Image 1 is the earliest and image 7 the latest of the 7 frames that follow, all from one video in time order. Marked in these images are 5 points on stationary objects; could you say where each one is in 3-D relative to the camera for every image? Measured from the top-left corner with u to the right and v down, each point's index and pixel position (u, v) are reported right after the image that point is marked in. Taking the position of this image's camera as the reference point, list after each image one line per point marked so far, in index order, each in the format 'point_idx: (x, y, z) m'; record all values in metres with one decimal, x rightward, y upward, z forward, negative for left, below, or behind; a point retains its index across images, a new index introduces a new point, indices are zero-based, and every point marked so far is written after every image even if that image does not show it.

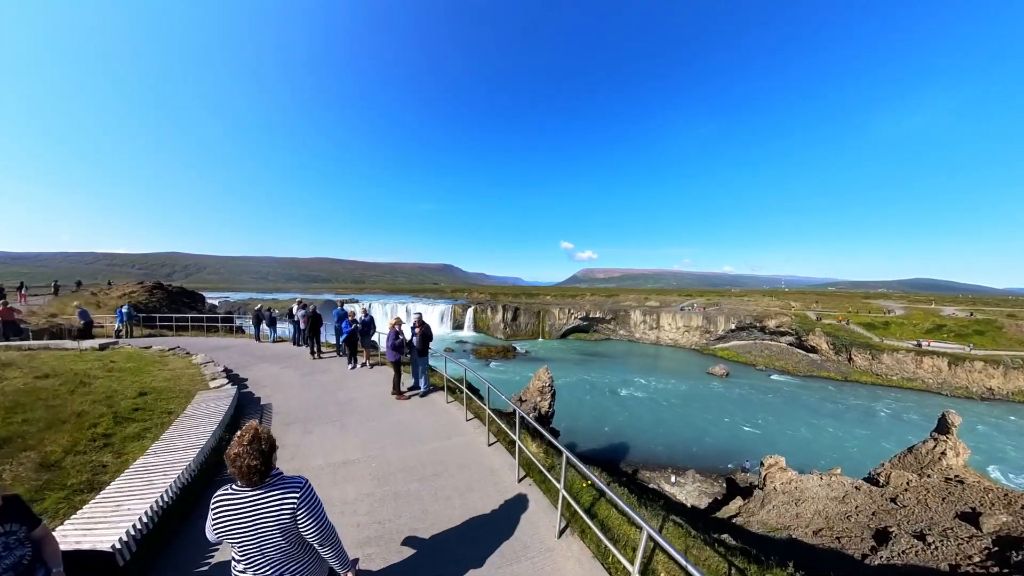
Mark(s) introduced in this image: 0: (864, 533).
0: (+9.6, -6.4, +9.7) m
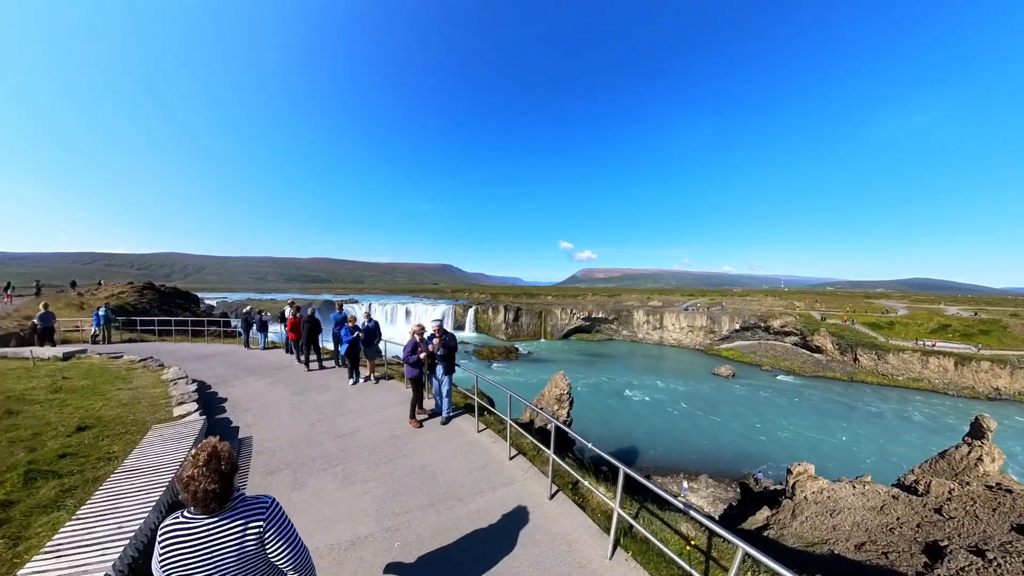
0: (+10.0, -6.4, +9.0) m
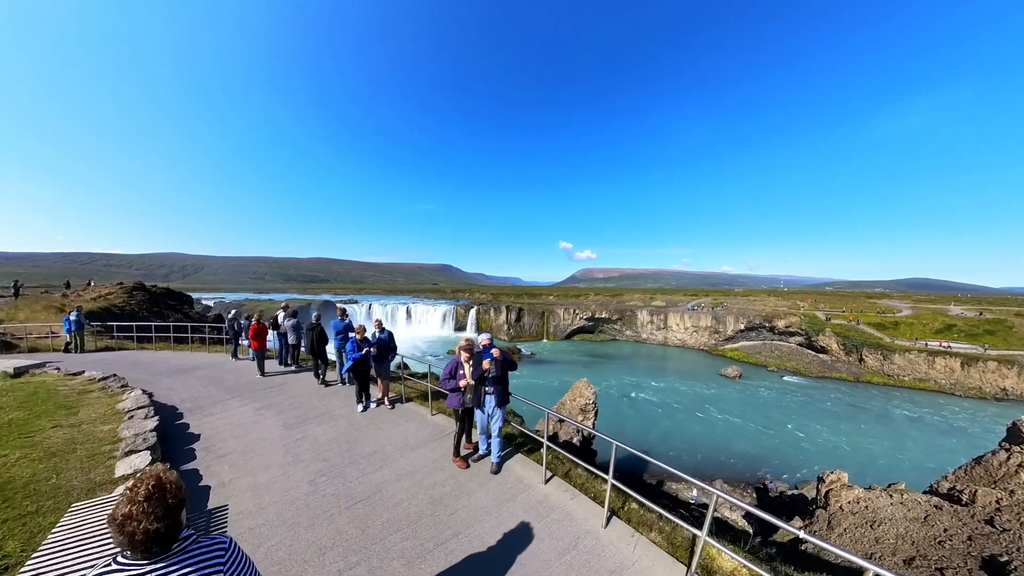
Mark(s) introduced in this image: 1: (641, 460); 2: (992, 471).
0: (+10.4, -6.4, +8.3) m
1: (+6.4, -8.4, +17.9) m
2: (+16.3, -6.3, +12.2) m
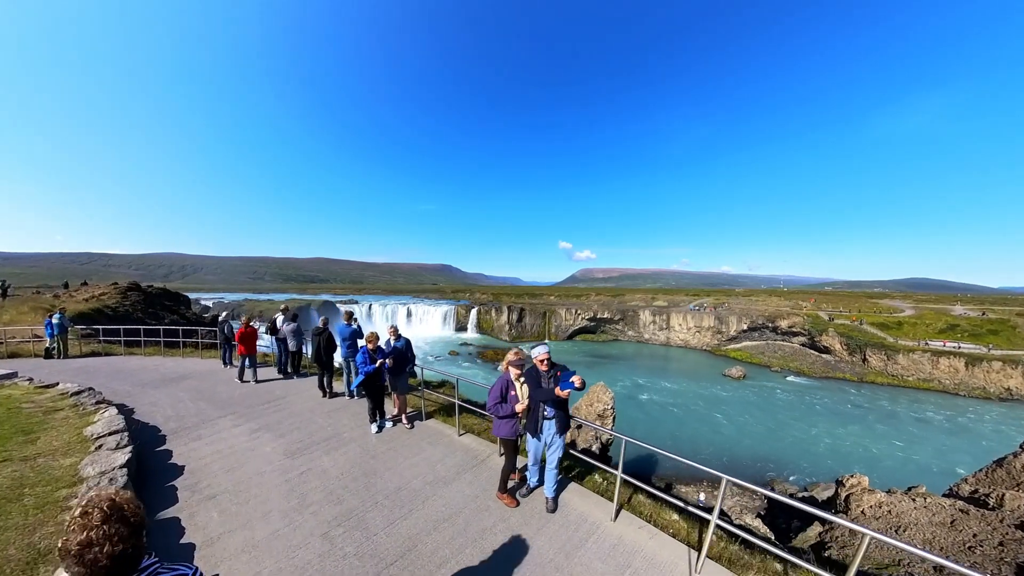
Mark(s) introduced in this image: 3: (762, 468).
0: (+10.7, -6.4, +7.9) m
1: (+6.6, -8.4, +17.5) m
2: (+16.6, -6.3, +11.8) m
3: (+13.8, -9.9, +19.9) m
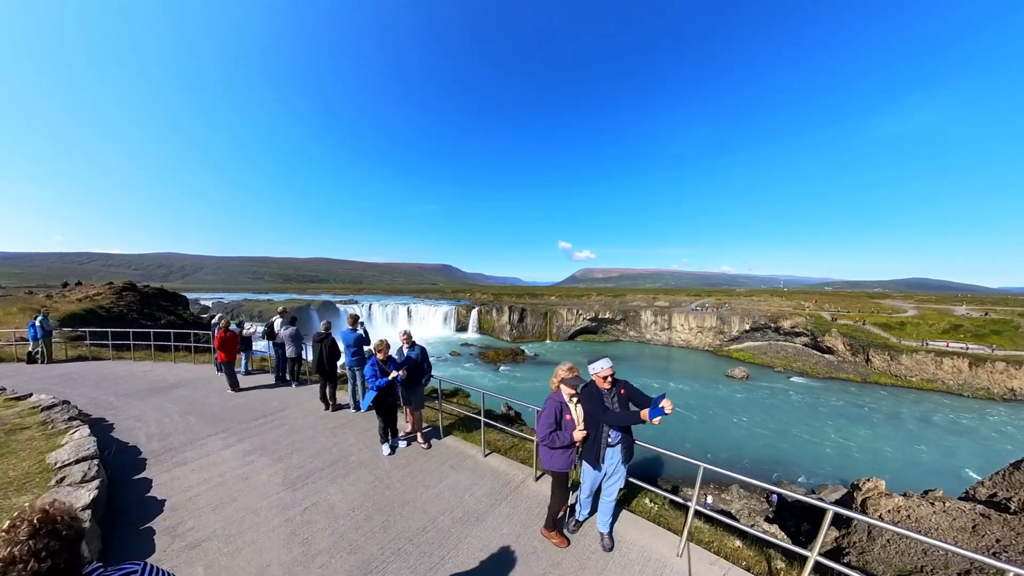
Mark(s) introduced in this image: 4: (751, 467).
0: (+10.9, -6.4, +7.5) m
1: (+6.9, -8.4, +17.1) m
2: (+16.8, -6.3, +11.5) m
3: (+14.0, -9.9, +19.6) m
4: (+13.1, -9.9, +19.7) m
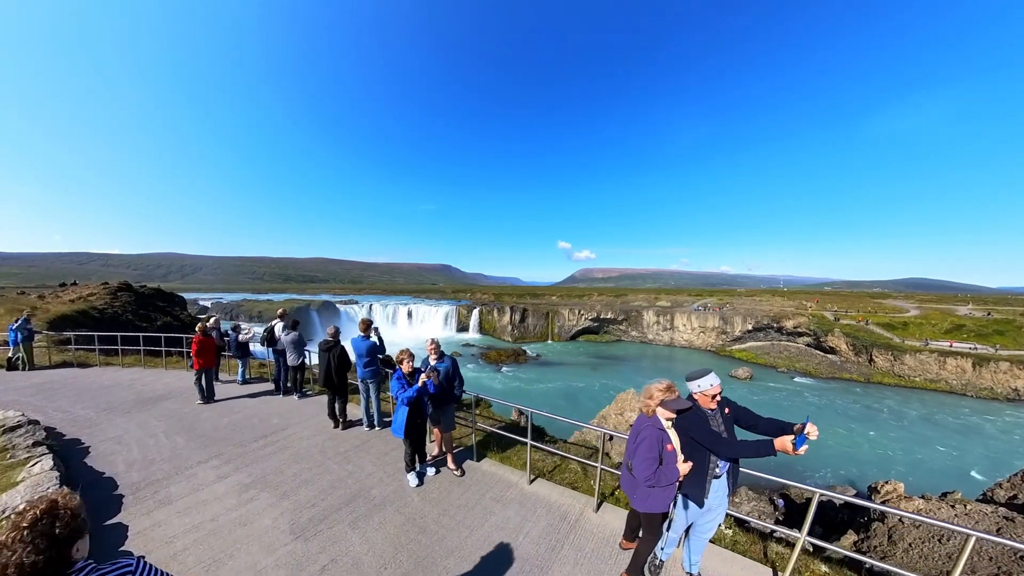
0: (+11.2, -6.4, +7.2) m
1: (+7.1, -8.4, +16.8) m
2: (+17.0, -6.3, +11.1) m
3: (+14.2, -9.9, +19.2) m
4: (+13.4, -9.9, +19.3) m
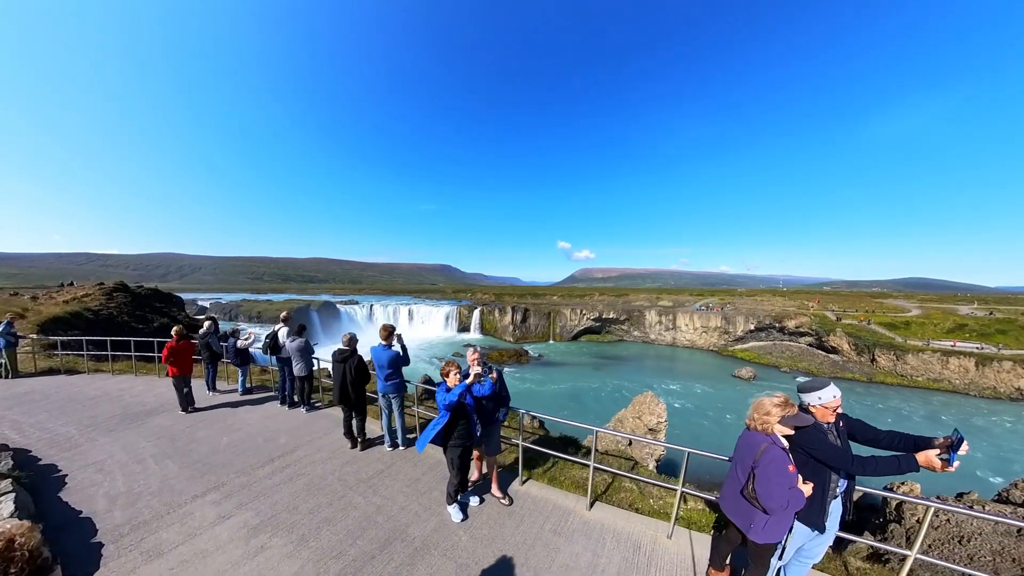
0: (+11.5, -6.4, +6.9) m
1: (+7.4, -8.4, +16.5) m
2: (+17.3, -6.2, +10.8) m
3: (+14.5, -9.9, +18.9) m
4: (+13.6, -9.9, +19.0) m
